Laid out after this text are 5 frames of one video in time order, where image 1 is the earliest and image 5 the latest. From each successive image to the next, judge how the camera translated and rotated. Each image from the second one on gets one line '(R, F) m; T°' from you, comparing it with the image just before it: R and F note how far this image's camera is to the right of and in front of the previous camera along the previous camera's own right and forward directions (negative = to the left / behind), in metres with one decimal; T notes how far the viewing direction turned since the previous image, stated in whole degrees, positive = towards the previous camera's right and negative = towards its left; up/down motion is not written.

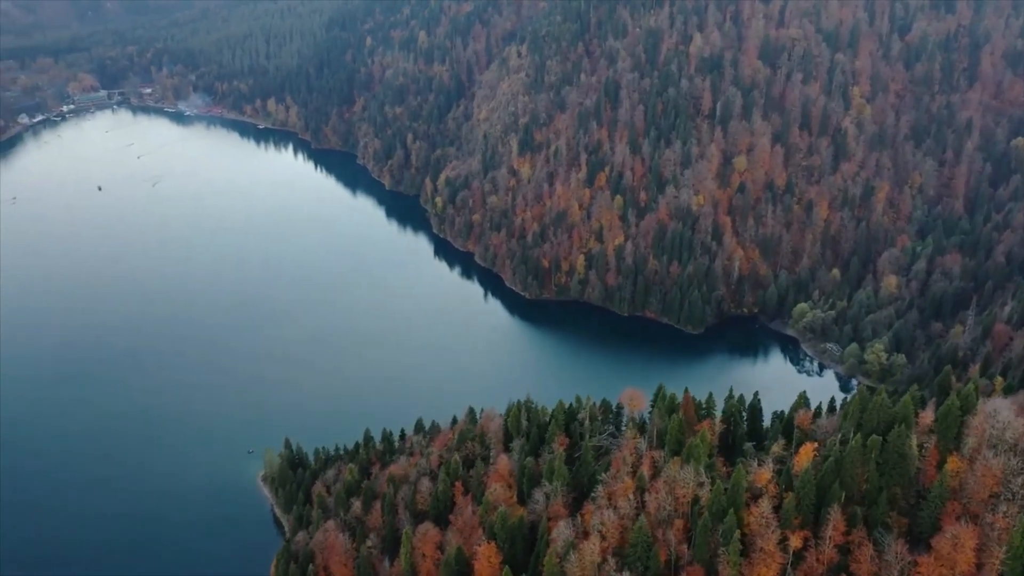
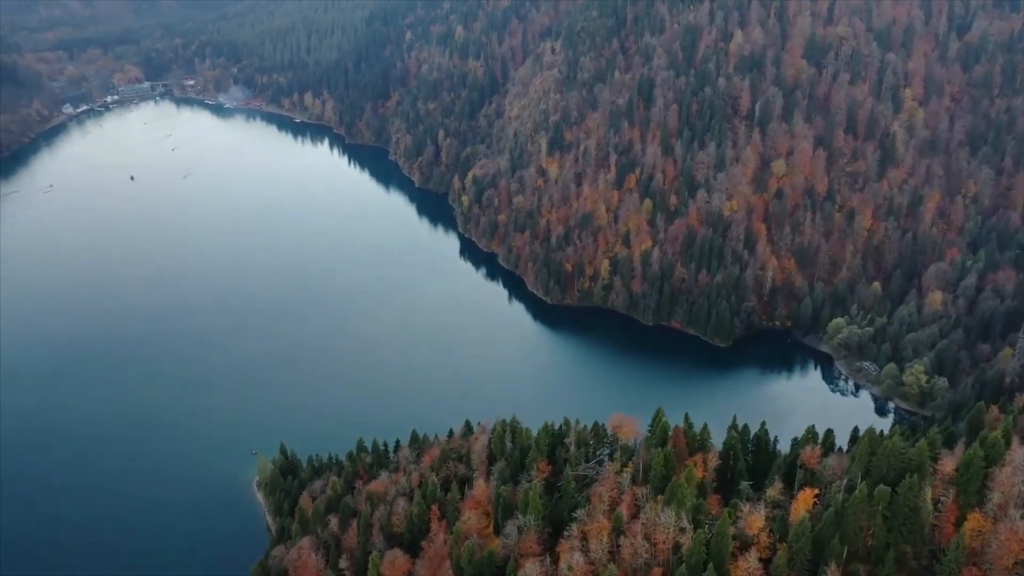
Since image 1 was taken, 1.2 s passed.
(+3.6, +4.0) m; -3°
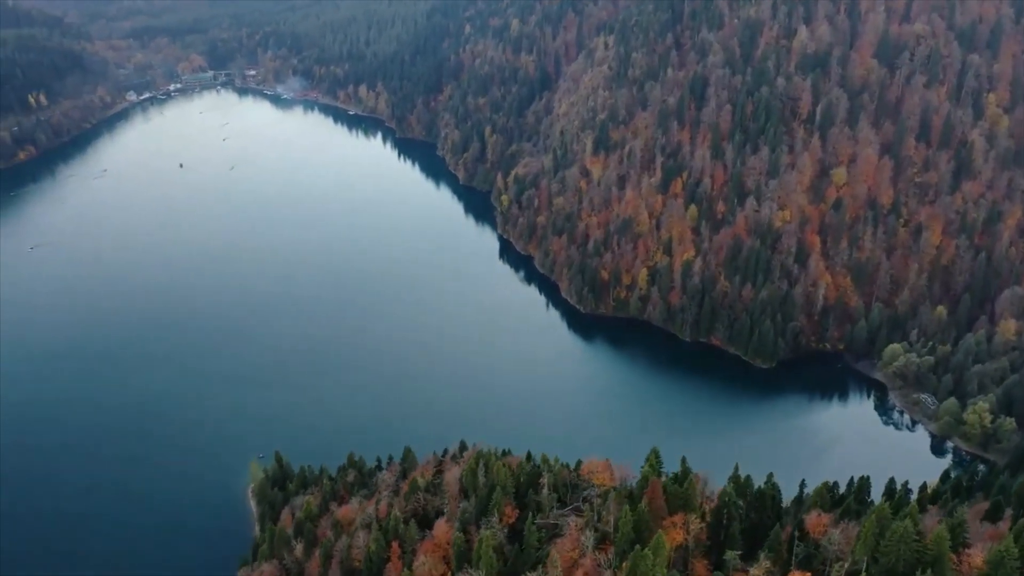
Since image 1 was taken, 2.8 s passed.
(+4.7, +5.5) m; -5°
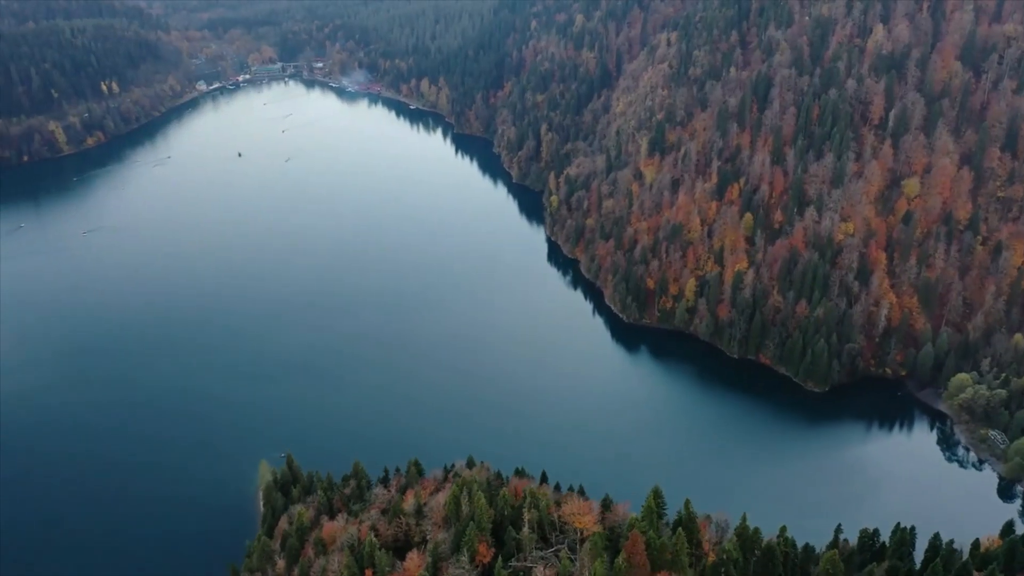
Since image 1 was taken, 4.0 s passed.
(+3.7, +4.0) m; -5°
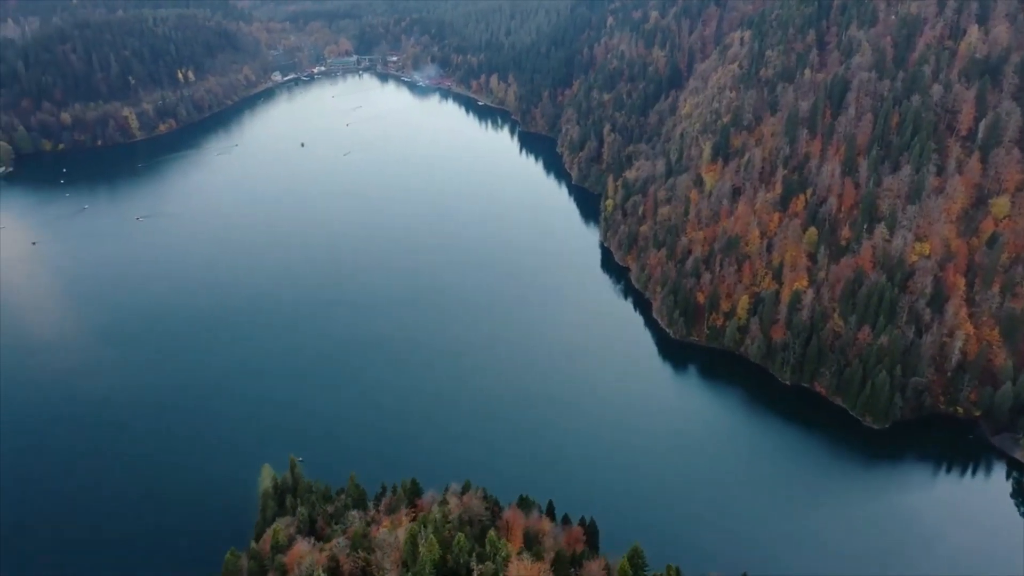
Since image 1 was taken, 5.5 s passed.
(+4.6, +4.8) m; -6°
